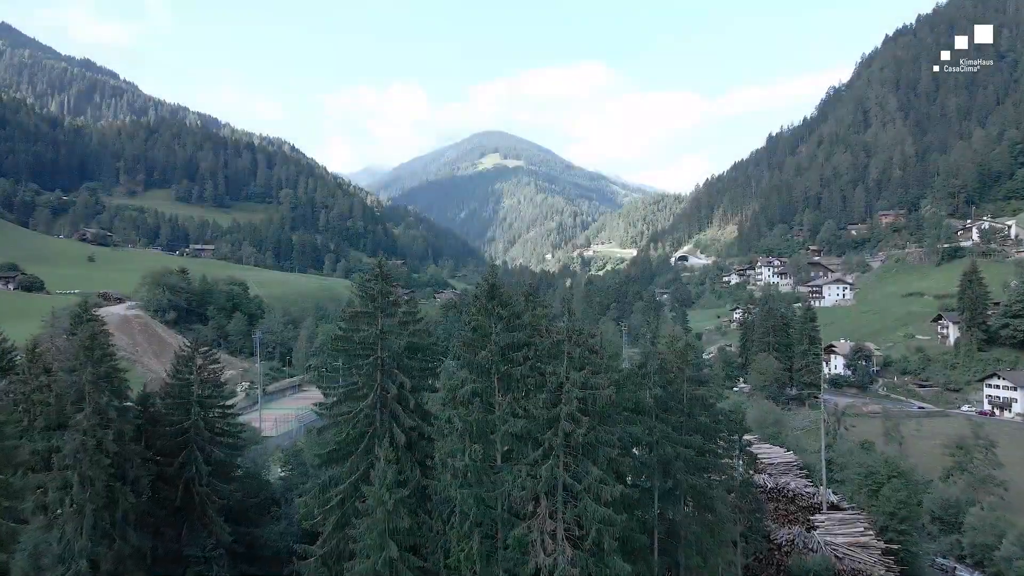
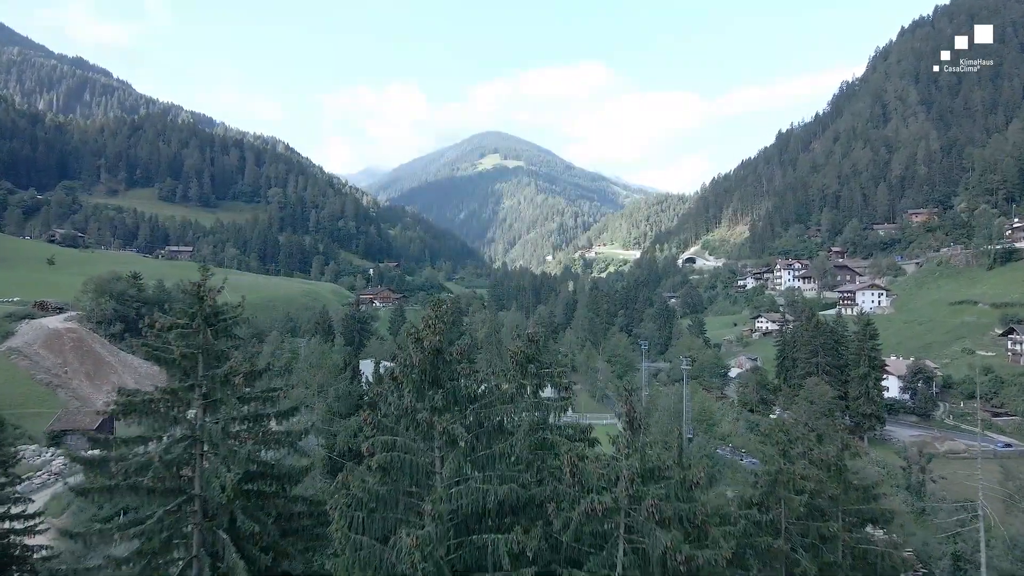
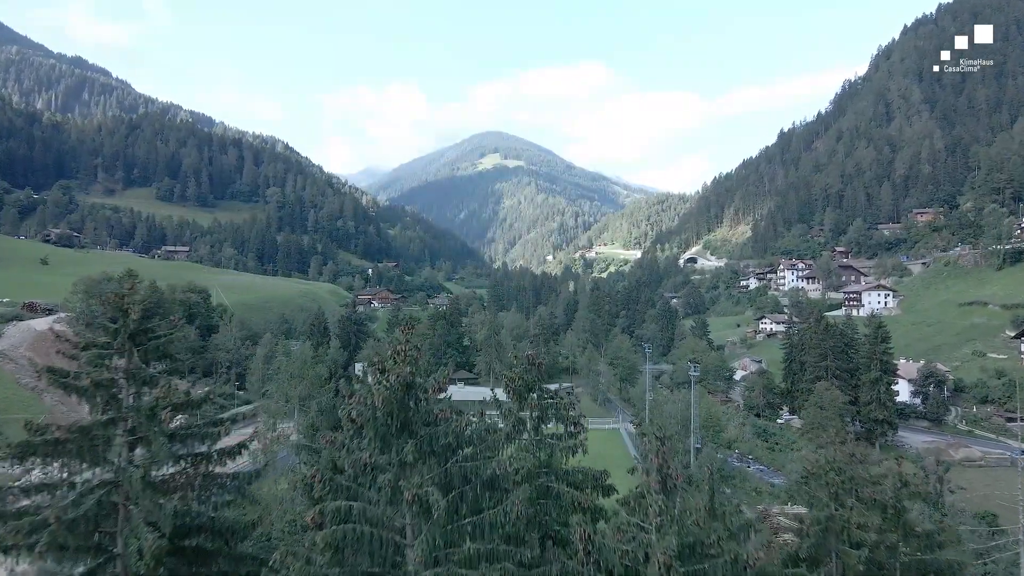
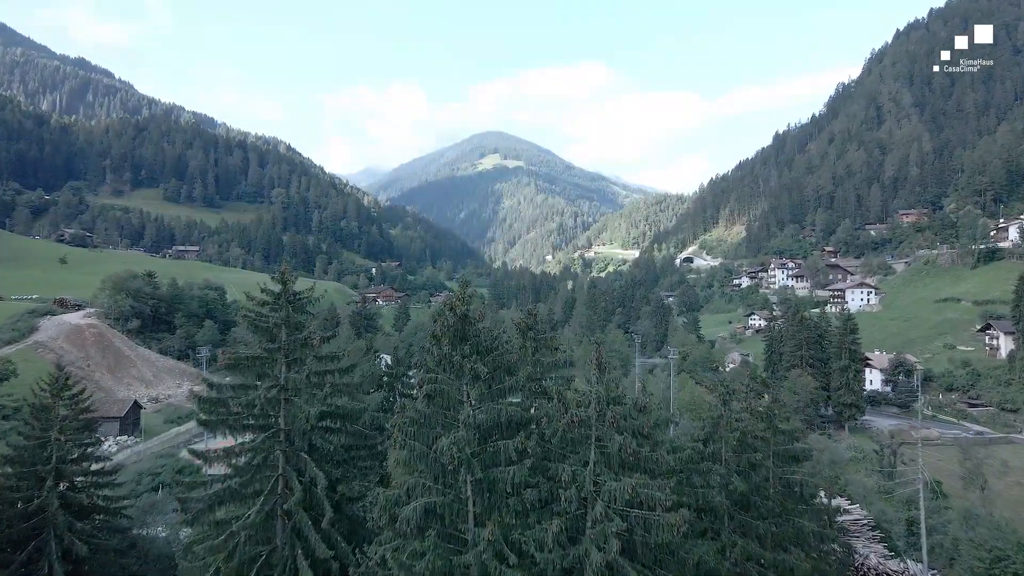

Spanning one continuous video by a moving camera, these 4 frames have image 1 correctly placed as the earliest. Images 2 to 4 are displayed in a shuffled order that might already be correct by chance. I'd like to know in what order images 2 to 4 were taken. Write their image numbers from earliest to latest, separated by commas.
4, 2, 3
